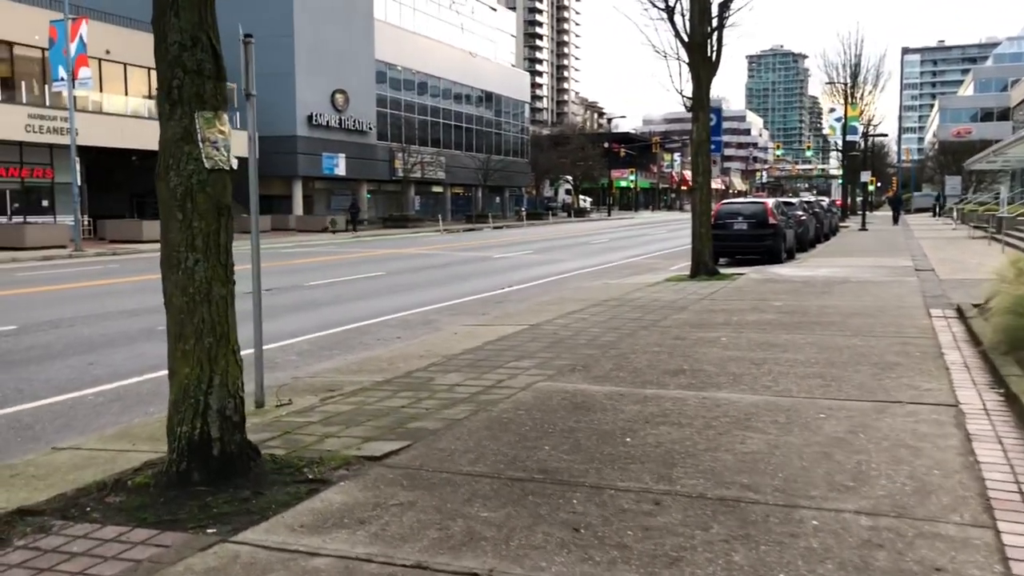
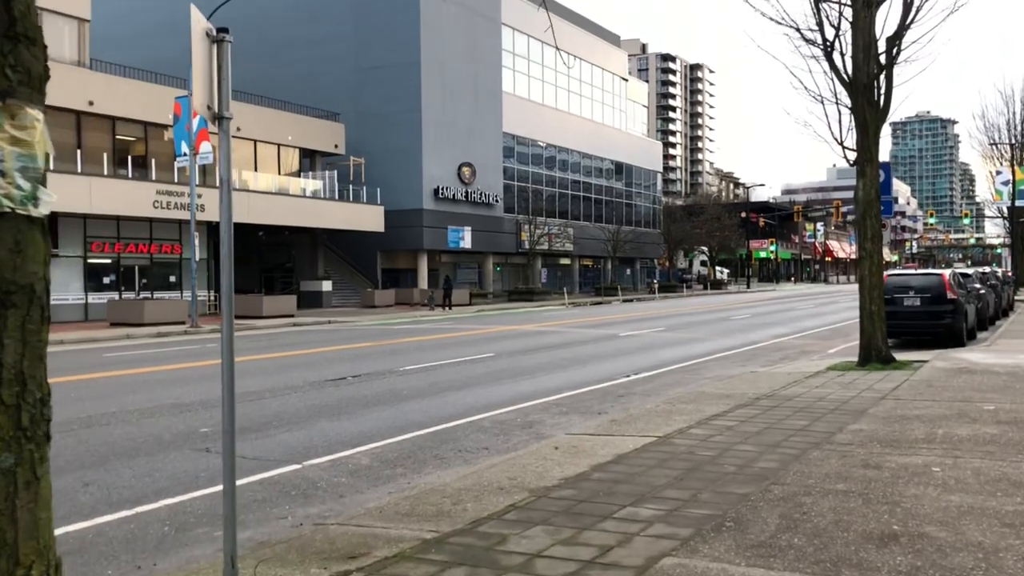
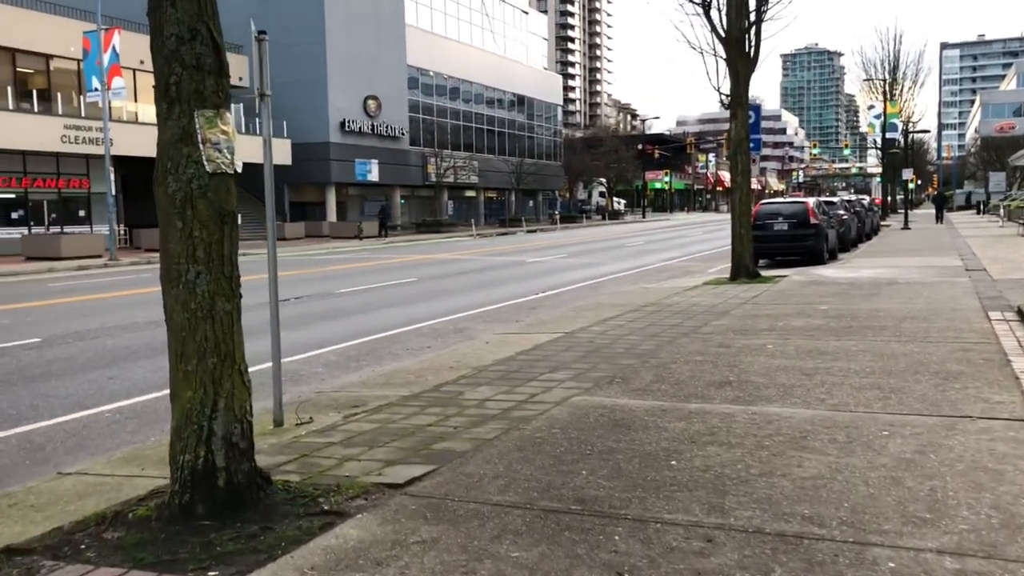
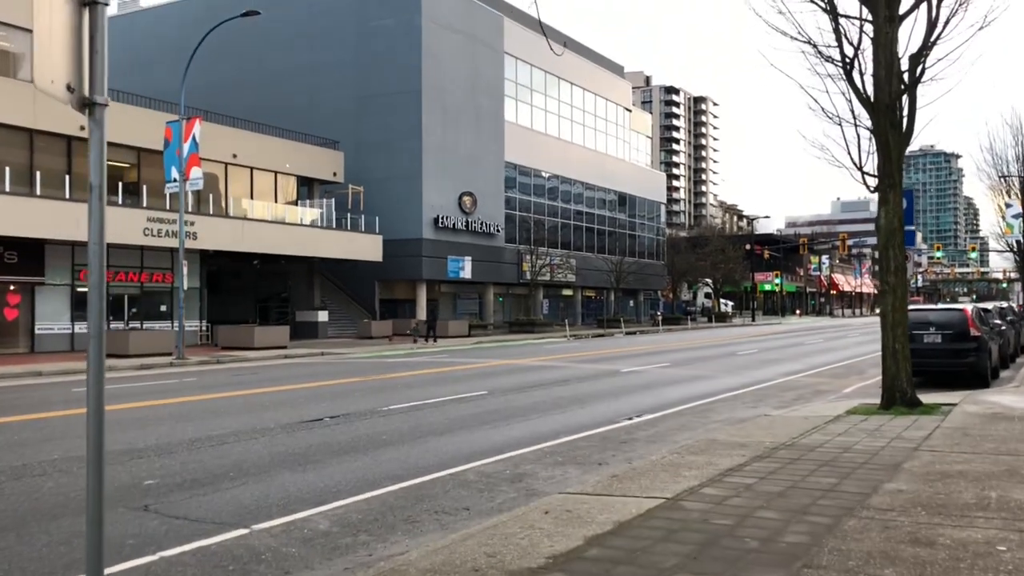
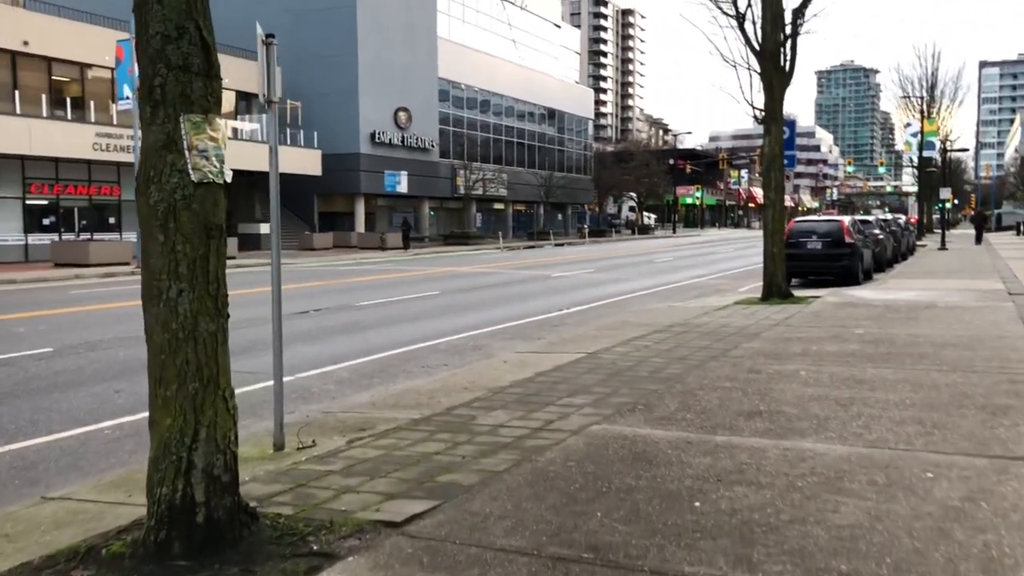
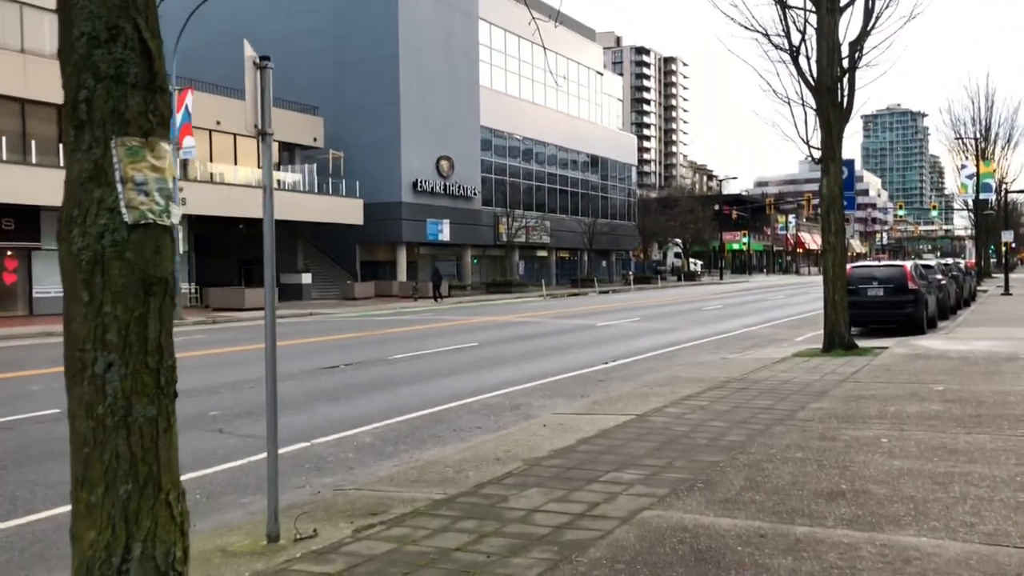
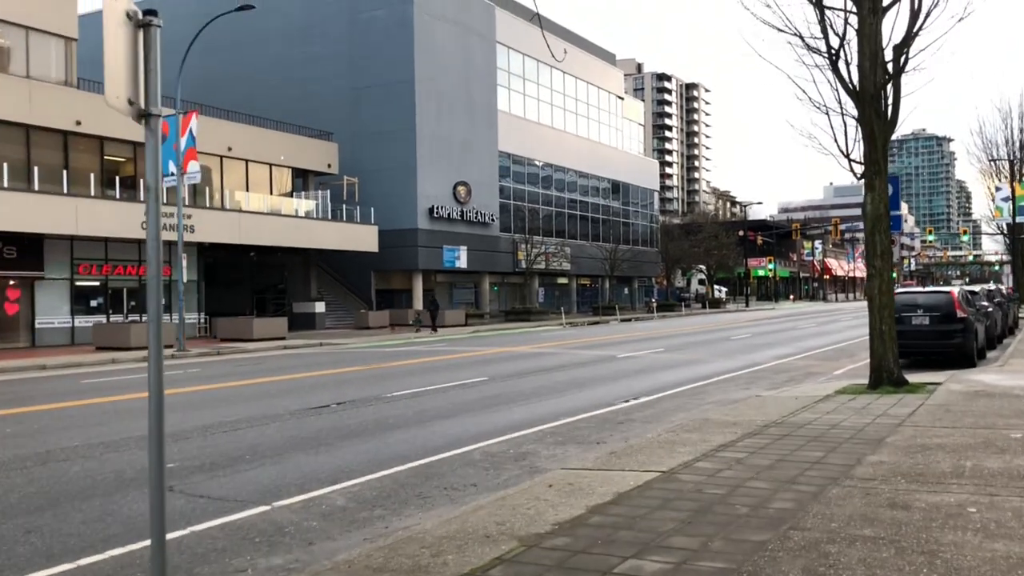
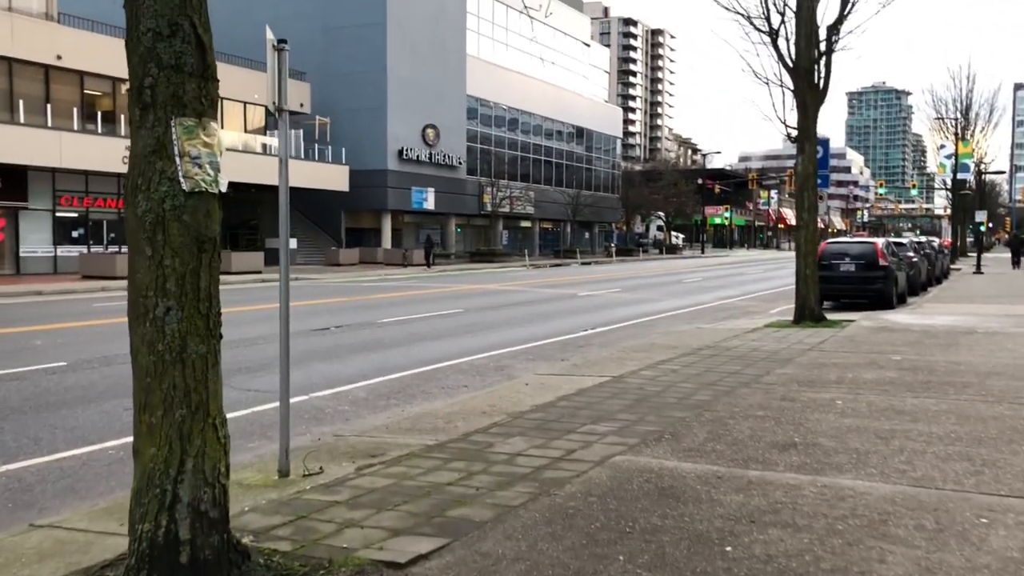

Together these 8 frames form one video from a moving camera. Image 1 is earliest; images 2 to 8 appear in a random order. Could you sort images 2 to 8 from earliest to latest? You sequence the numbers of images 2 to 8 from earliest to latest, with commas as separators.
3, 5, 8, 6, 2, 7, 4
